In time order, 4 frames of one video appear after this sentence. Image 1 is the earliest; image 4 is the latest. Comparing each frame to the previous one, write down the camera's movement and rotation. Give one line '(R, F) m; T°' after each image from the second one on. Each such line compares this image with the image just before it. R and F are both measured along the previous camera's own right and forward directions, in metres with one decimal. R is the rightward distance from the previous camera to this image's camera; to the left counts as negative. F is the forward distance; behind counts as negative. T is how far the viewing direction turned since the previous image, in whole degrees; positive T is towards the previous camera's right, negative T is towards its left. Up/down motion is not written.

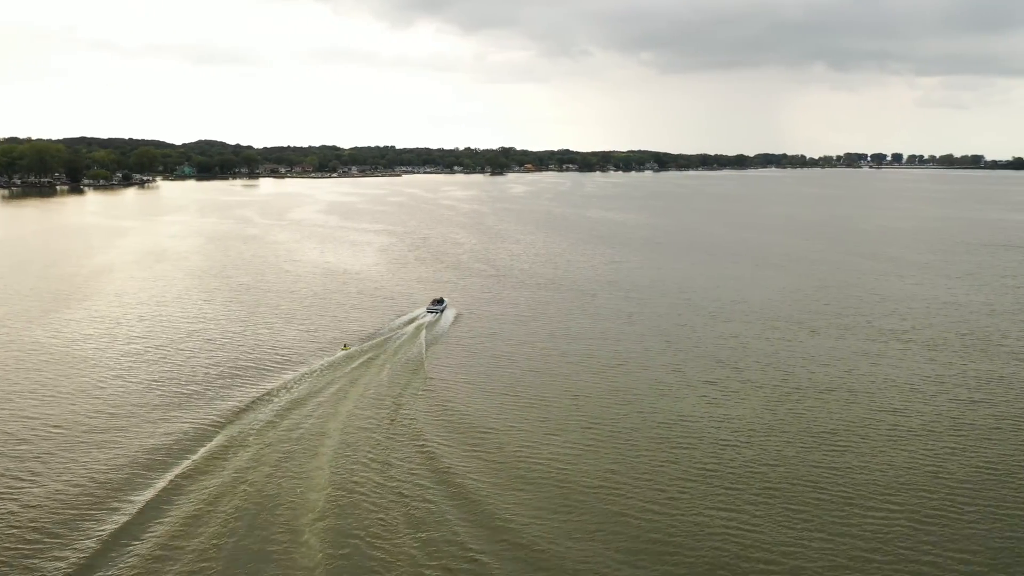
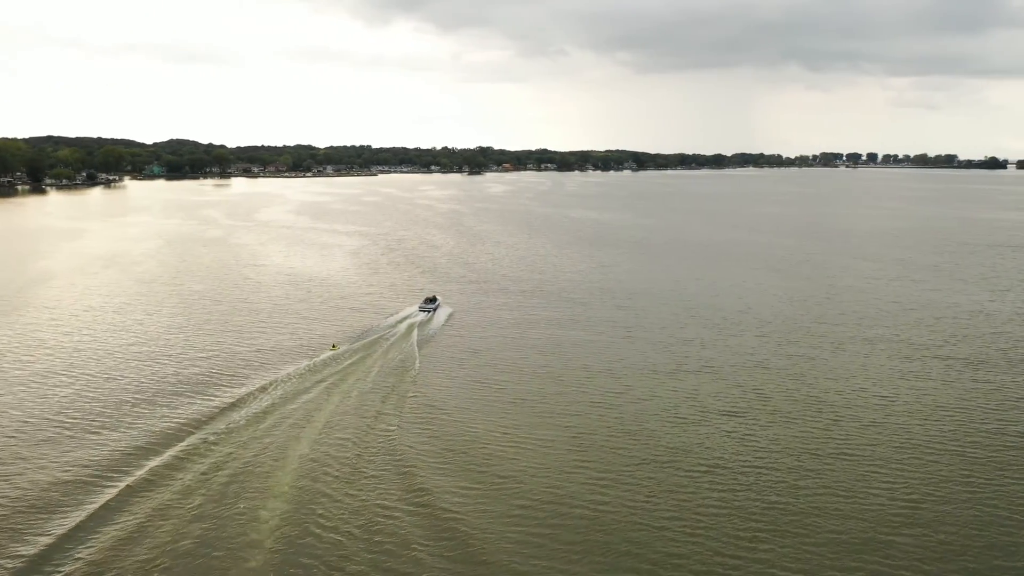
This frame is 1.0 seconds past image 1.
(-0.2, +2.6) m; +2°
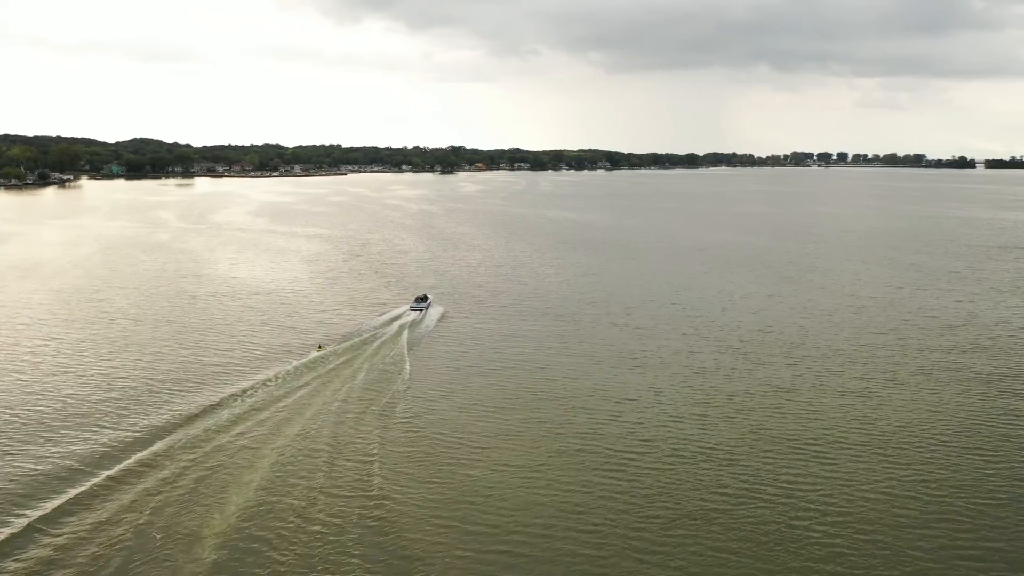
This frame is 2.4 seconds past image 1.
(-0.2, +3.7) m; +2°
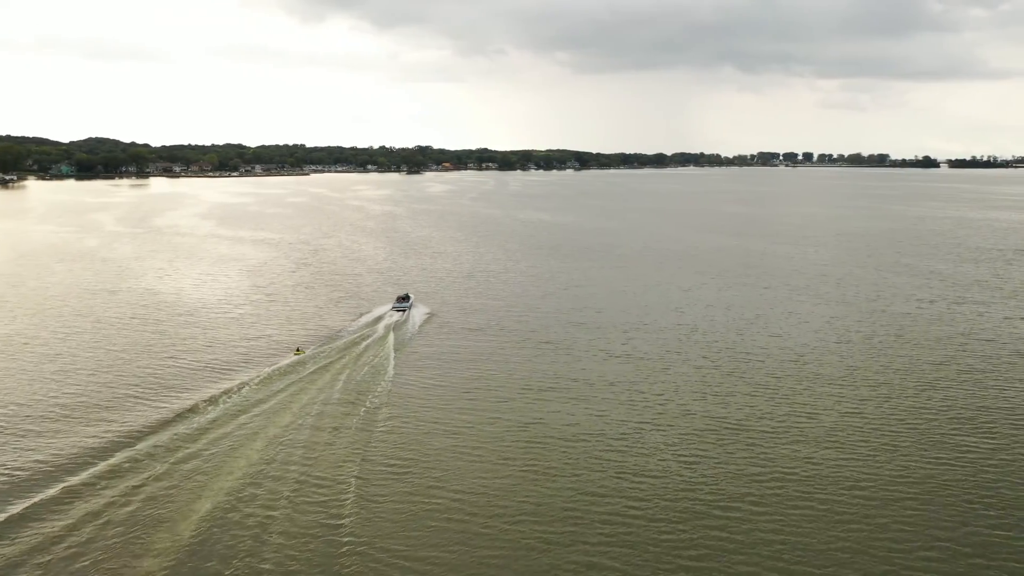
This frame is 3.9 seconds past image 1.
(-0.1, +3.9) m; +2°
